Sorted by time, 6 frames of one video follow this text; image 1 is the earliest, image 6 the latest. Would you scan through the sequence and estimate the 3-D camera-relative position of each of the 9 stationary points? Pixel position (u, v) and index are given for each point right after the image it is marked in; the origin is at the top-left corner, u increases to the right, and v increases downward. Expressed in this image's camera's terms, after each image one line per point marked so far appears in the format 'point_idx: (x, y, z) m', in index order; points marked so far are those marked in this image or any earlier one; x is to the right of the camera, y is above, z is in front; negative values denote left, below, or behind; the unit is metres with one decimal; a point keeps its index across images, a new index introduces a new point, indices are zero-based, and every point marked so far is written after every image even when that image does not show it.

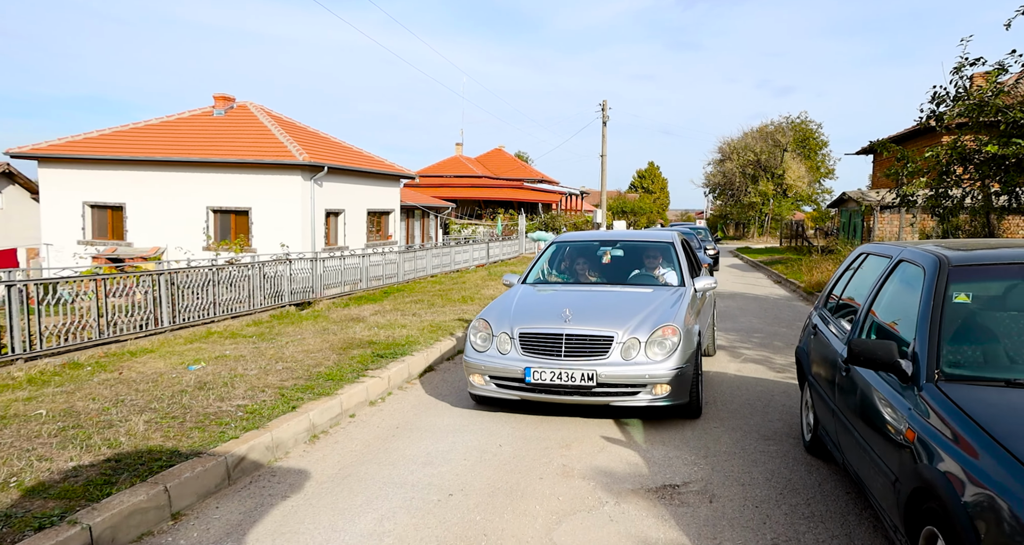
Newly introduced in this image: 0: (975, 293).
0: (+2.3, -0.1, +3.4) m
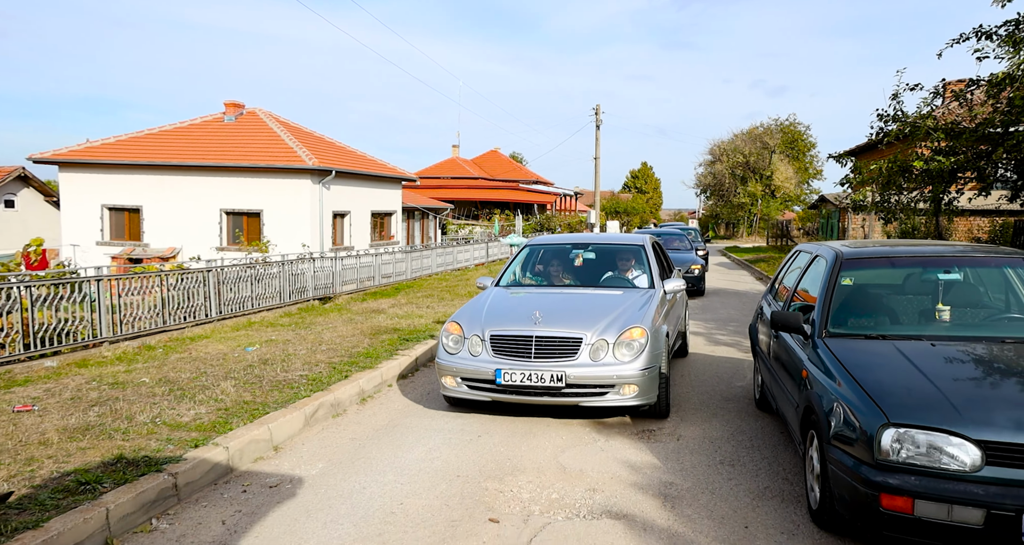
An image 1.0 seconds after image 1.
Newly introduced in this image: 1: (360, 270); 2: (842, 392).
0: (+2.4, 0.0, +4.8) m
1: (-3.4, +0.1, +15.4) m
2: (+1.8, -0.6, +3.6) m
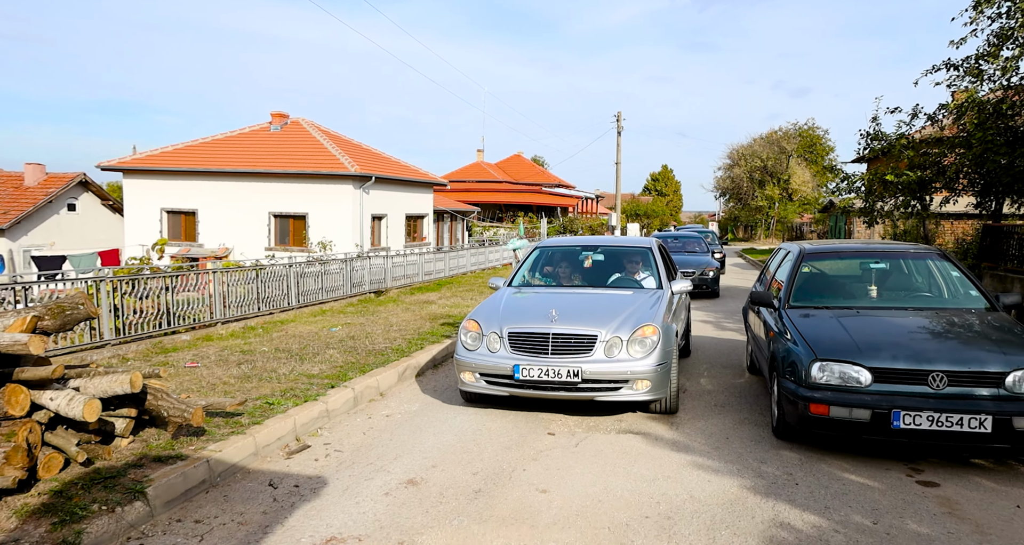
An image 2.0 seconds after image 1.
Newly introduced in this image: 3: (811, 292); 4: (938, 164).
0: (+2.8, +0.1, +6.4) m
1: (-2.7, +0.1, +17.2) m
2: (+2.2, -0.5, +5.3) m
3: (+2.7, -0.2, +6.1) m
4: (+6.5, +1.7, +10.4) m
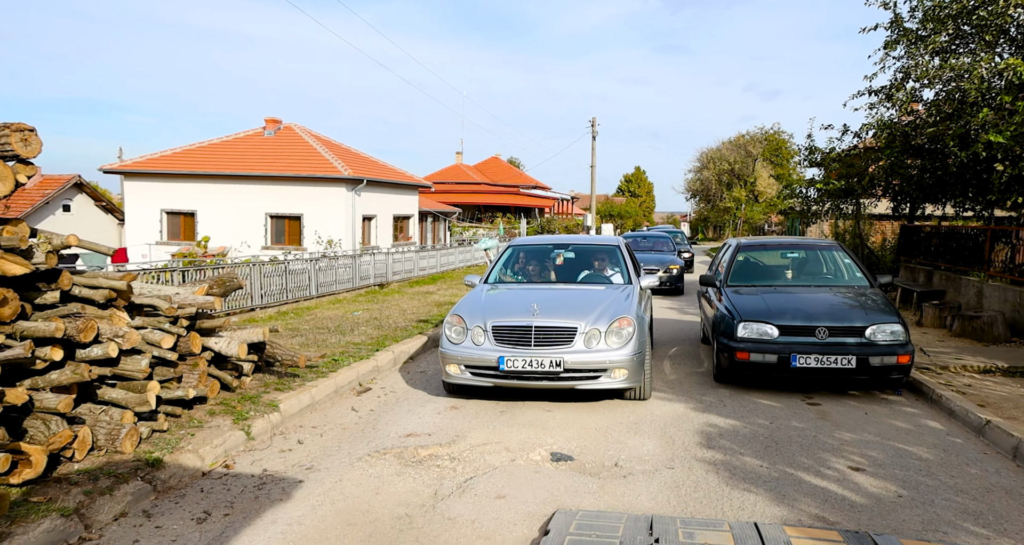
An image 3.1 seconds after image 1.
0: (+2.9, +0.2, +8.3) m
1: (-3.0, +0.2, +19.0) m
2: (+2.3, -0.4, +7.2) m
3: (+2.7, 0.0, +8.0) m
4: (+6.4, +1.8, +12.5) m
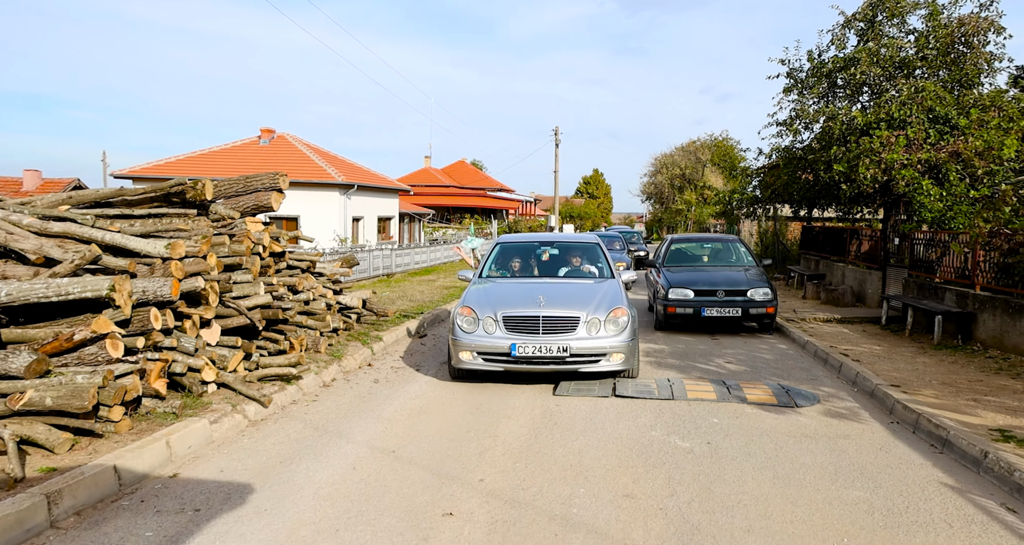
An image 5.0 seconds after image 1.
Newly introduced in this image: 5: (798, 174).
0: (+2.9, +0.4, +11.9) m
1: (-3.6, +0.5, +22.1) m
2: (+2.3, -0.2, +10.7) m
3: (+2.8, +0.2, +11.6) m
4: (+6.2, +2.1, +16.2) m
5: (+6.2, +2.1, +14.6) m
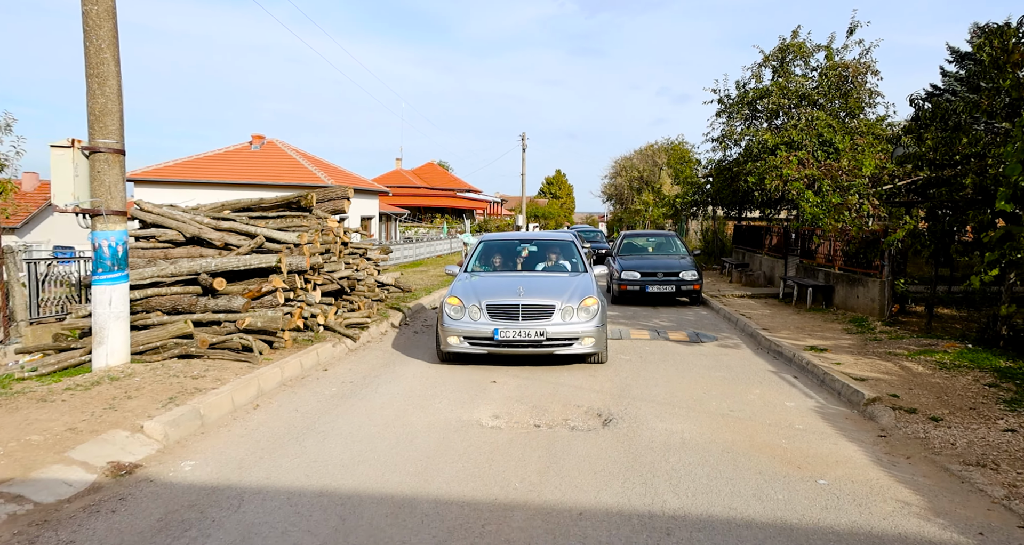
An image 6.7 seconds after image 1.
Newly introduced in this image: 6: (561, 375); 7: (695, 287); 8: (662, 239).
0: (+2.6, +0.7, +15.0) m
1: (-4.5, +0.7, +24.9) m
2: (+2.1, +0.1, +13.8) m
3: (+2.5, +0.4, +14.7) m
4: (+5.6, +2.3, +19.5) m
5: (+5.7, +2.4, +18.0) m
6: (+0.5, -1.1, +7.1) m
7: (+3.5, -0.3, +13.1) m
8: (+3.3, +0.7, +15.0) m
